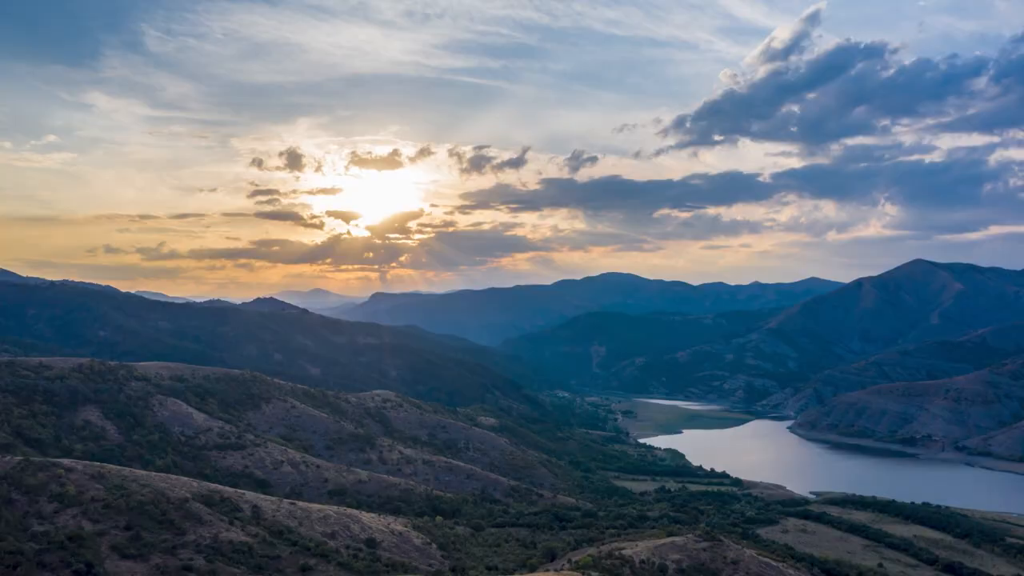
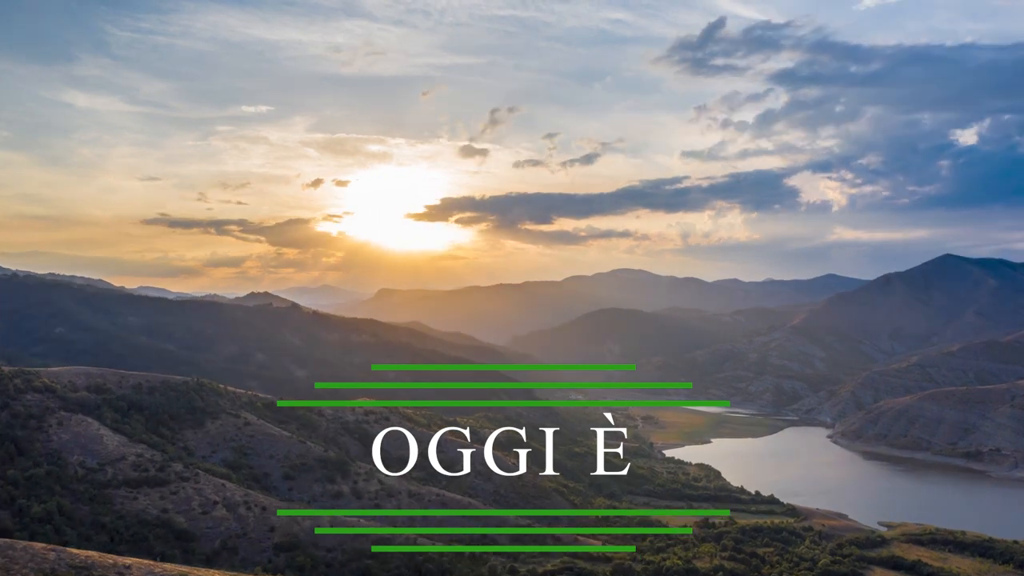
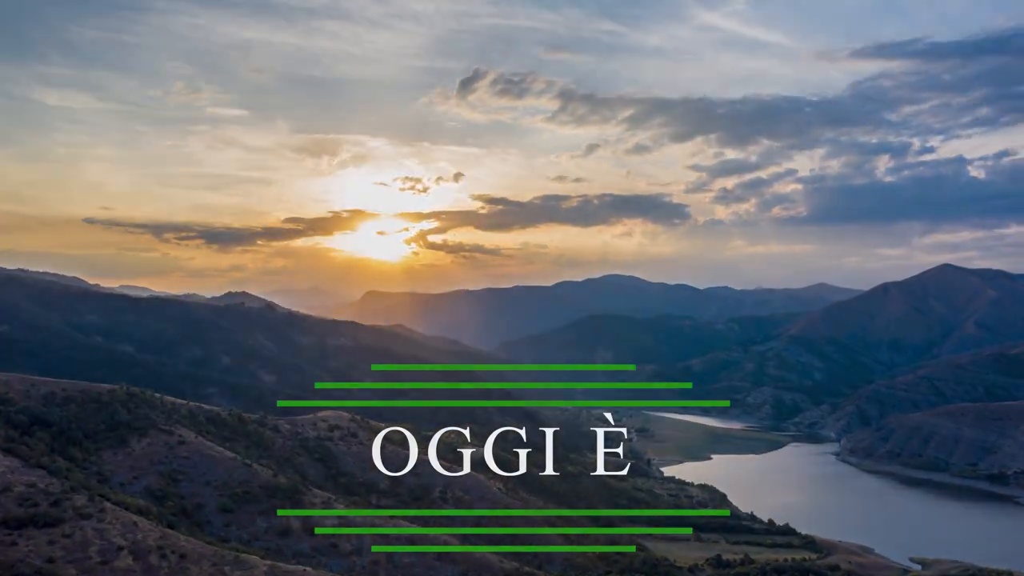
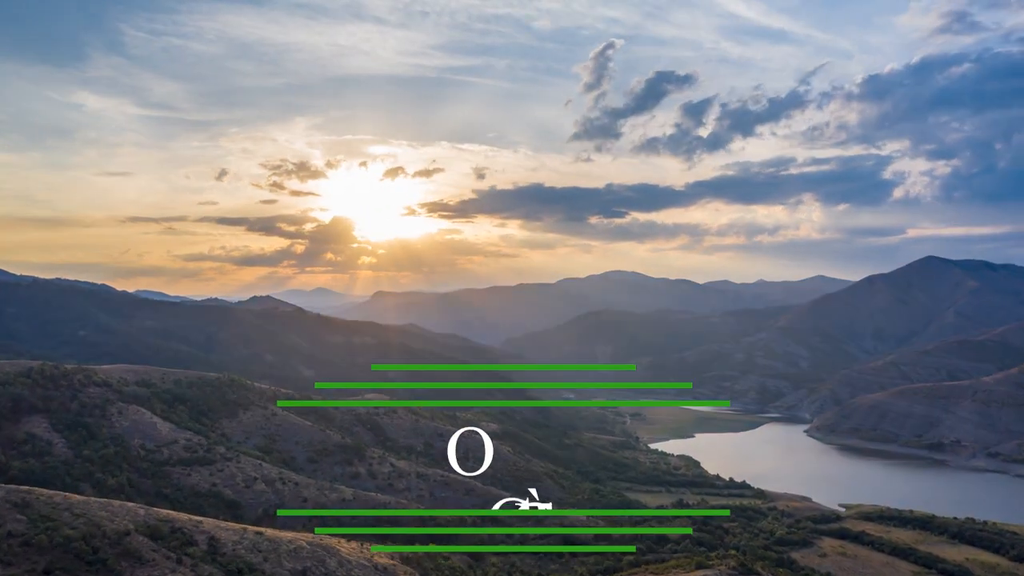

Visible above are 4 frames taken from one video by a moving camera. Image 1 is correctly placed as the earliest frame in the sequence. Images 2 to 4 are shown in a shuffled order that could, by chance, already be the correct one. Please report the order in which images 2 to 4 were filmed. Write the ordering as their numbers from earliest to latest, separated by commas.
4, 2, 3
